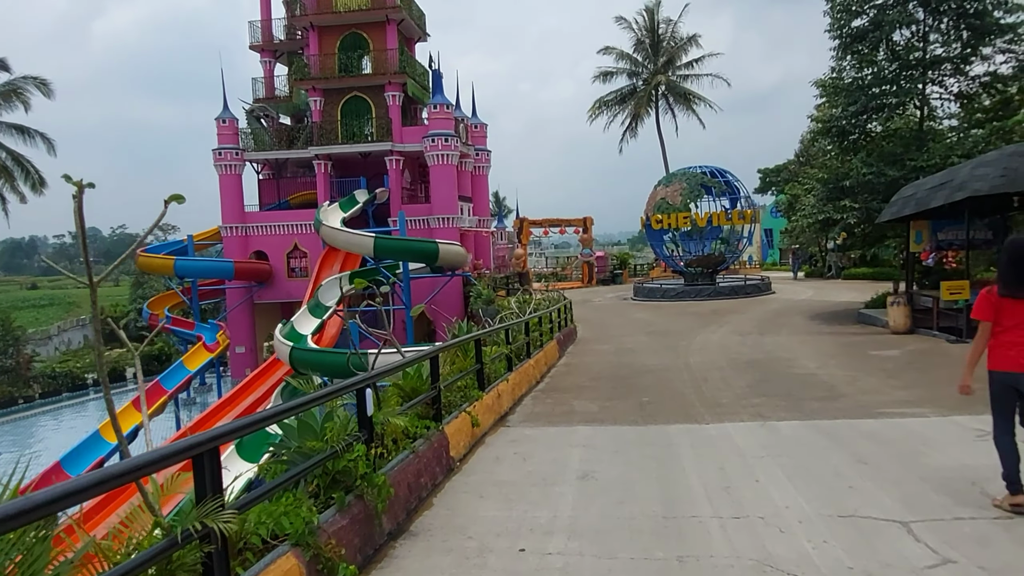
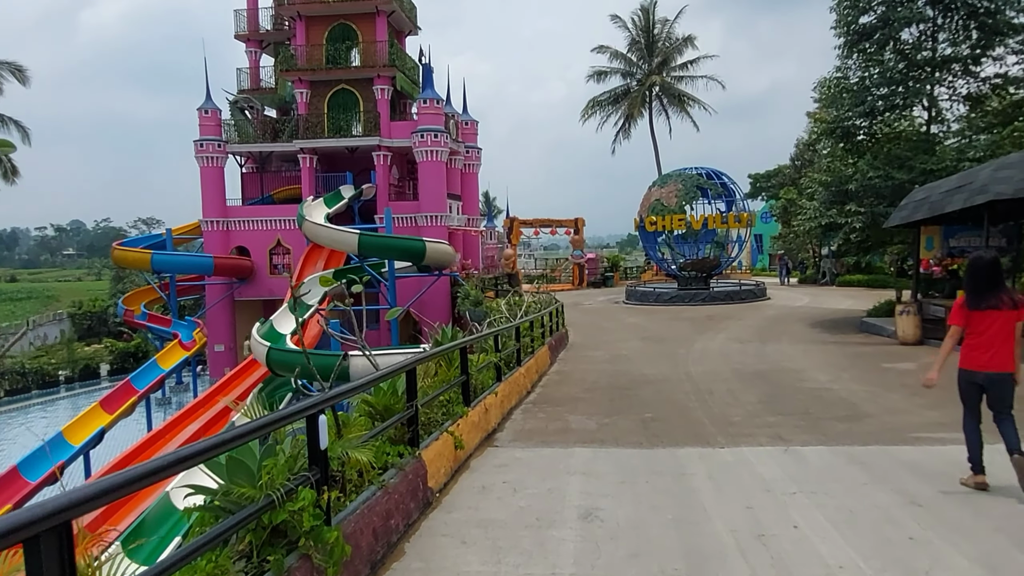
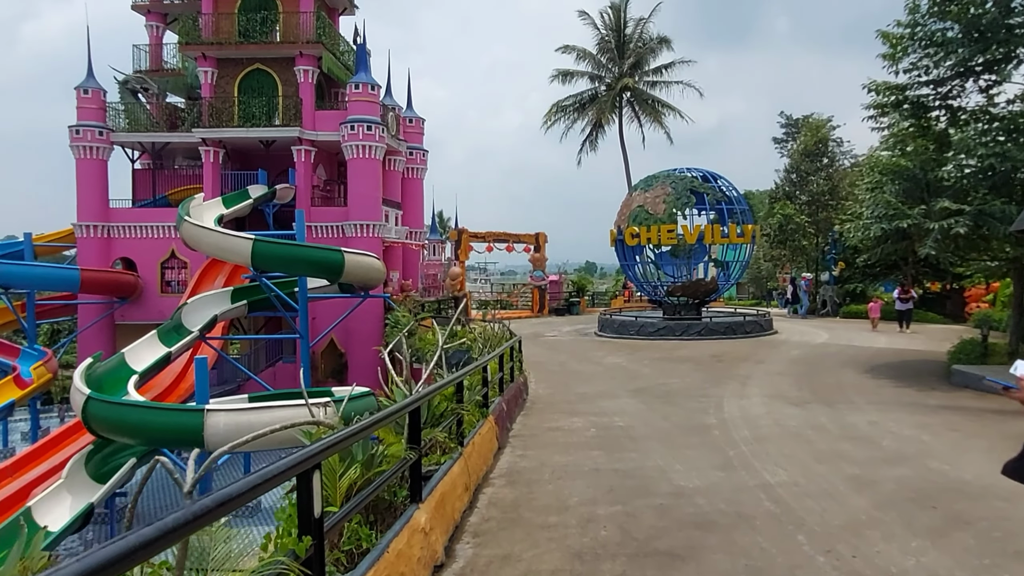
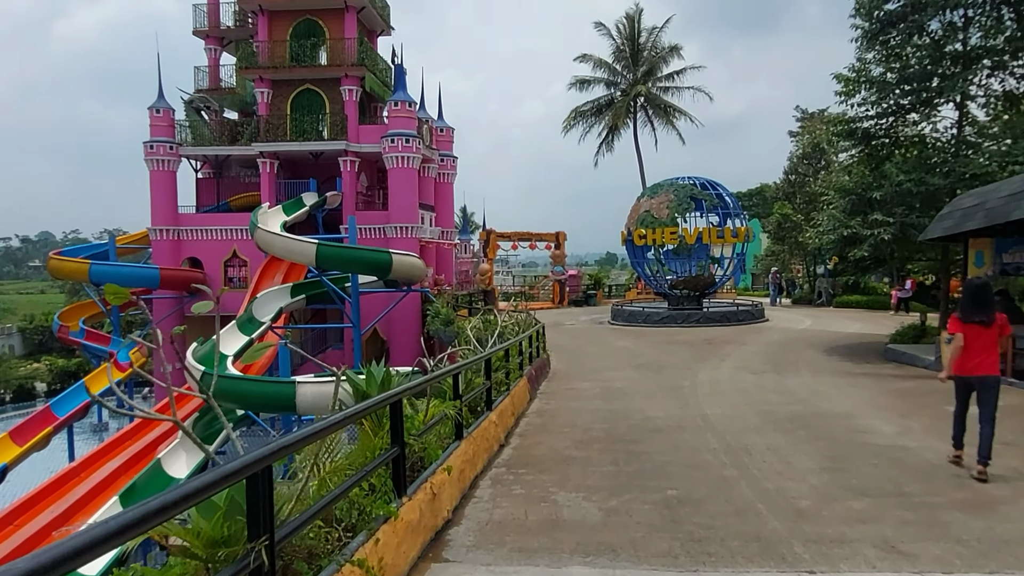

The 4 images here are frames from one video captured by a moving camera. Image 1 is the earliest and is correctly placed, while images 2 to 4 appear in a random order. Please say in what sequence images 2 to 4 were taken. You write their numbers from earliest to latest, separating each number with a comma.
2, 4, 3
